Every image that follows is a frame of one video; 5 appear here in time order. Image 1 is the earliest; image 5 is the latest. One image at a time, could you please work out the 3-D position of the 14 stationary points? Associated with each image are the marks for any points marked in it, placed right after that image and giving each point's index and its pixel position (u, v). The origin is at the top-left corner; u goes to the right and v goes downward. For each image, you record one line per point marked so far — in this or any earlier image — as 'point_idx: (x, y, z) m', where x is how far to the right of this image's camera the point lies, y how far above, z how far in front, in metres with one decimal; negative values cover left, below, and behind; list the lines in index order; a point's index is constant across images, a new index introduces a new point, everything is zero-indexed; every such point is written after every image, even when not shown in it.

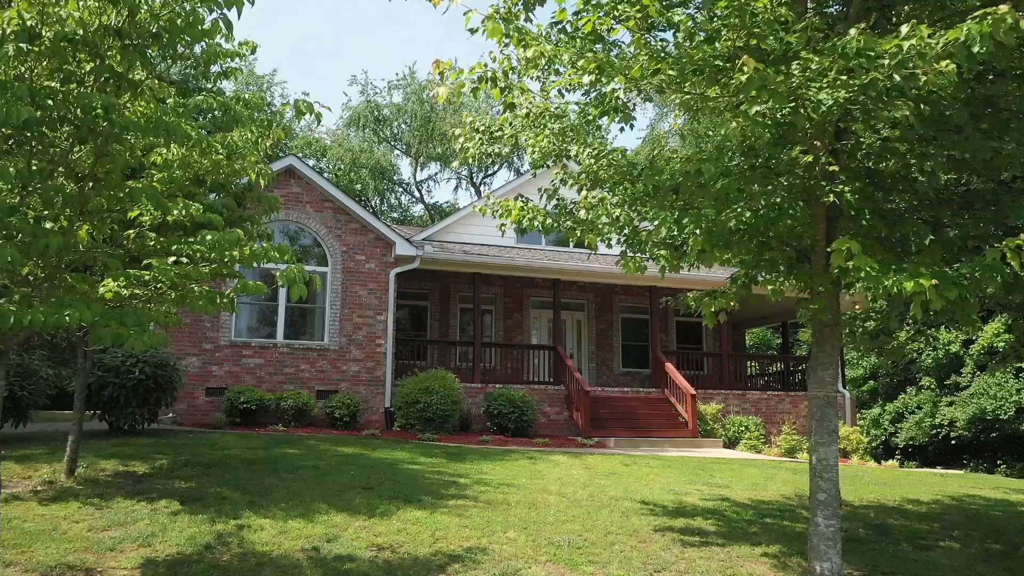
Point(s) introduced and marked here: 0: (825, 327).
0: (+2.5, -0.3, +6.1) m
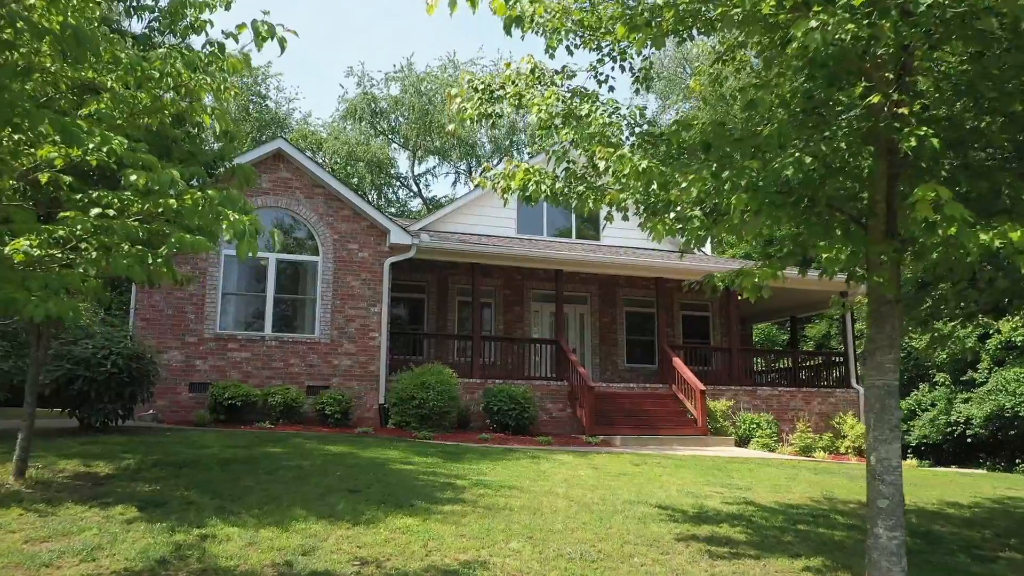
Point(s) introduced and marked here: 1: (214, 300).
0: (+2.5, -0.1, +5.2) m
1: (-5.6, -0.2, +14.7) m
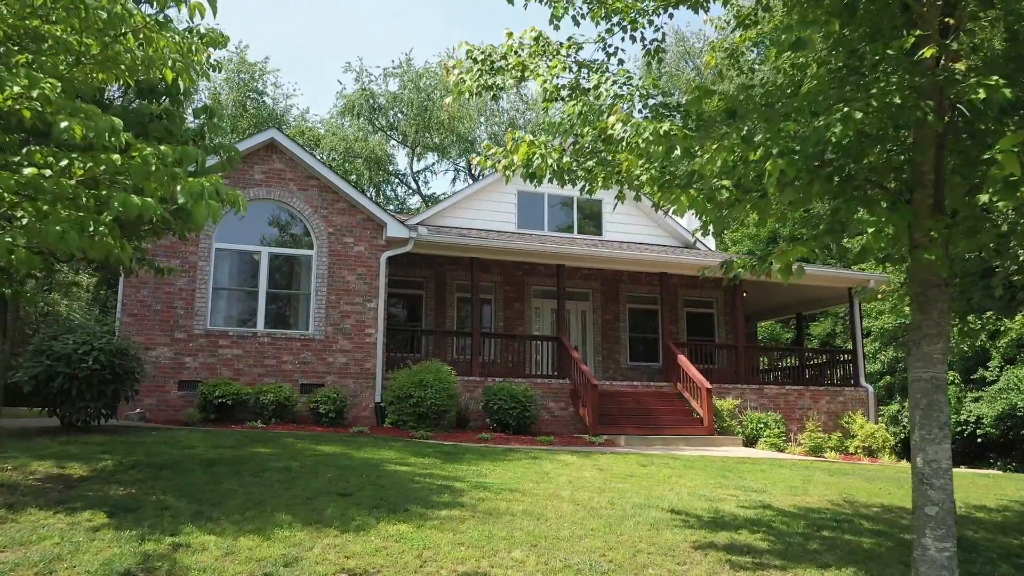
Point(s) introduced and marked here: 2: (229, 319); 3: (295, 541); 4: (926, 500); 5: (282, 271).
0: (+2.5, 0.0, +4.6) m
1: (-5.6, -0.1, +14.2) m
2: (-5.3, -0.6, +14.4) m
3: (-1.6, -1.9, +5.8) m
4: (+2.4, -1.2, +4.5) m
5: (-4.4, +0.3, +14.9) m
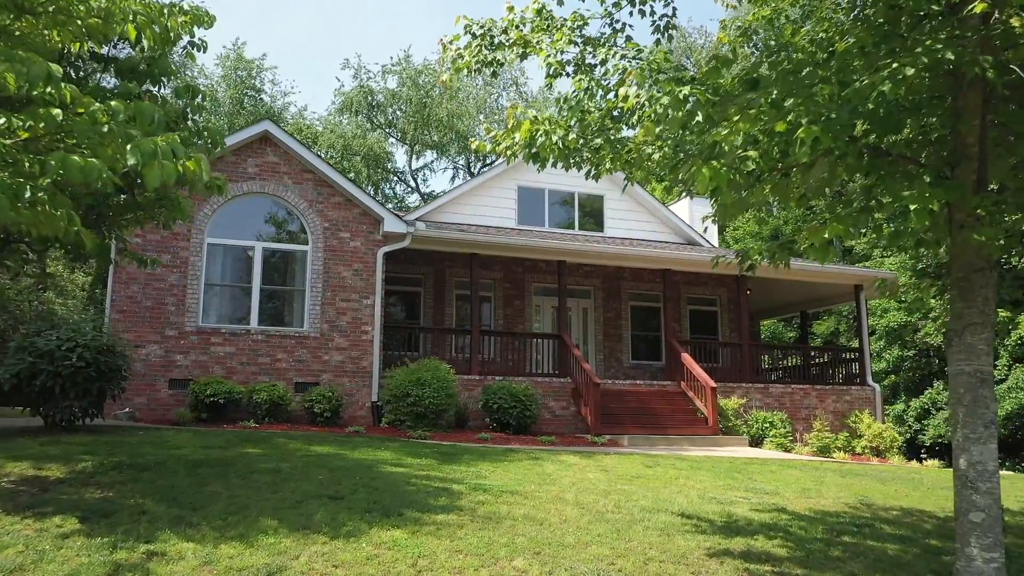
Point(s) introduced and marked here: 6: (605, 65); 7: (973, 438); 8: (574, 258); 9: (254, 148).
0: (+2.5, +0.1, +4.2) m
1: (-5.6, 0.0, +13.8) m
2: (-5.3, -0.5, +14.0) m
3: (-1.6, -1.8, +5.4) m
4: (+2.4, -1.2, +4.1) m
5: (-4.4, +0.4, +14.5) m
6: (+0.7, +1.7, +6.1) m
7: (+2.4, -0.8, +4.1) m
8: (+1.4, +0.7, +17.0) m
9: (-4.8, +2.6, +14.4) m
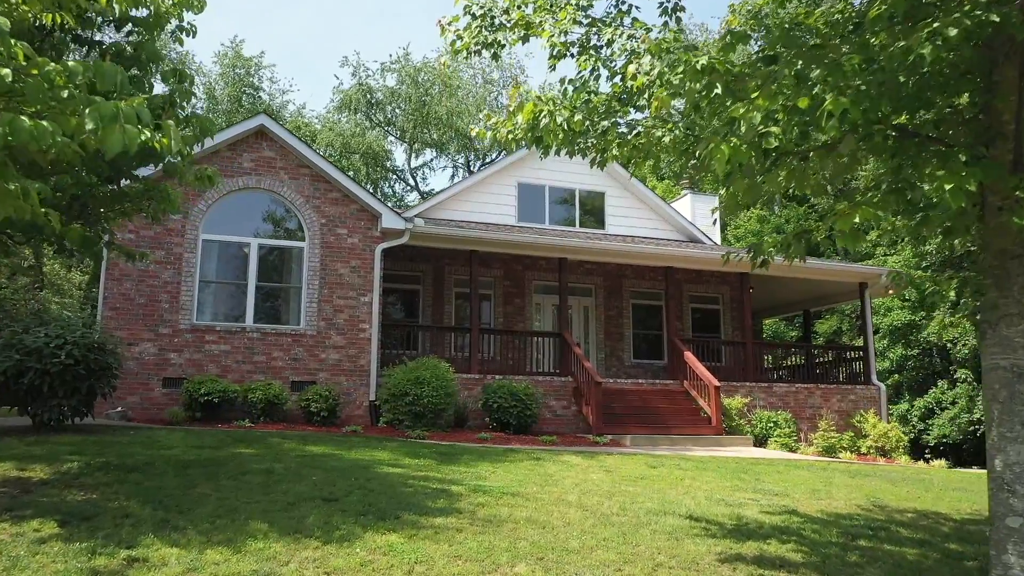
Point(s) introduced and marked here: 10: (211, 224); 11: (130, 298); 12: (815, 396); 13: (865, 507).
0: (+2.5, +0.2, +3.9) m
1: (-5.6, 0.0, +13.5) m
2: (-5.2, -0.4, +13.7) m
3: (-1.6, -1.8, +5.1) m
4: (+2.4, -1.1, +3.8) m
5: (-4.4, +0.5, +14.2) m
6: (+0.7, +1.8, +5.8) m
7: (+2.4, -0.7, +3.8) m
8: (+1.4, +0.7, +16.7) m
9: (-4.8, +2.7, +14.1) m
10: (-5.4, +1.1, +13.8) m
11: (-6.5, -0.2, +13.1) m
12: (+7.0, -2.5, +17.9) m
13: (+3.7, -2.3, +8.1) m
